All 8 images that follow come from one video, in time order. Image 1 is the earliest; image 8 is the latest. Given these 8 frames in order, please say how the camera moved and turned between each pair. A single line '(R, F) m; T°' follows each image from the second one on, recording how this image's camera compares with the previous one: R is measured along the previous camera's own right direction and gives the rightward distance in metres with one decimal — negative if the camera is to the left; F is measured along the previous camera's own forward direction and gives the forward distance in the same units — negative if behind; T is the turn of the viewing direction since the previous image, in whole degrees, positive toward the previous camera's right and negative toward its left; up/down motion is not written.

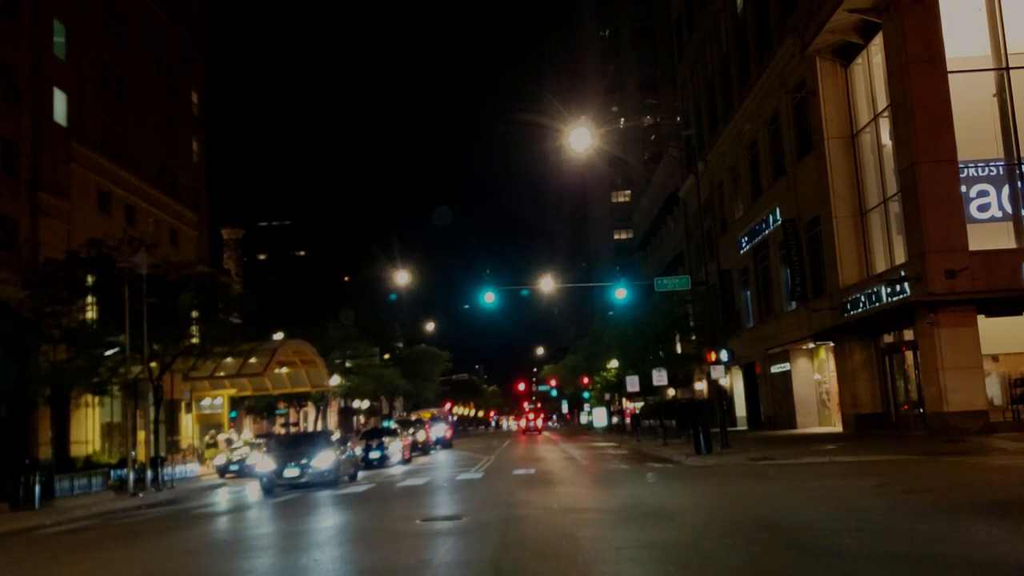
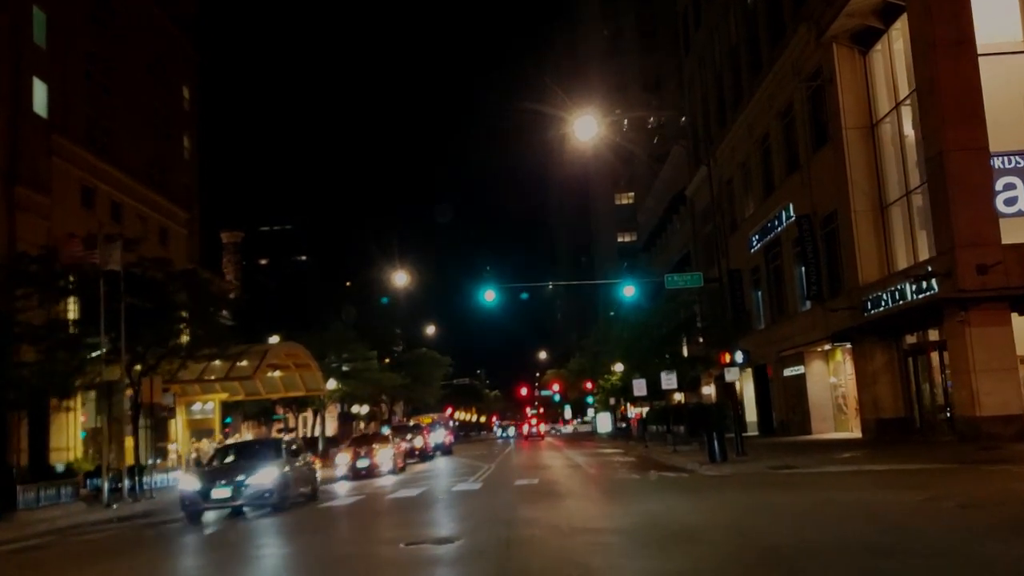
(0.0, +1.8) m; 0°
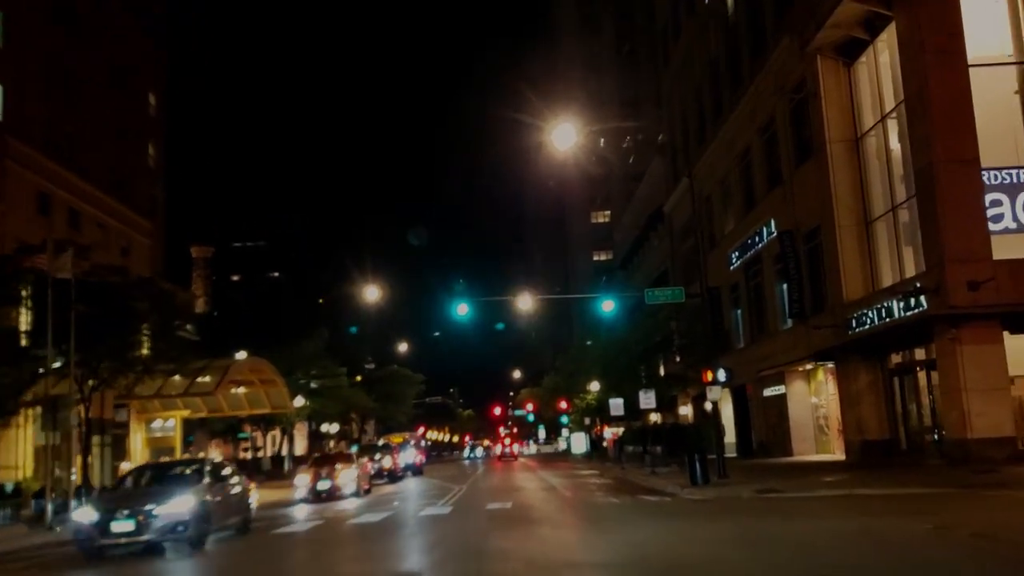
(0.0, +1.2) m; +1°
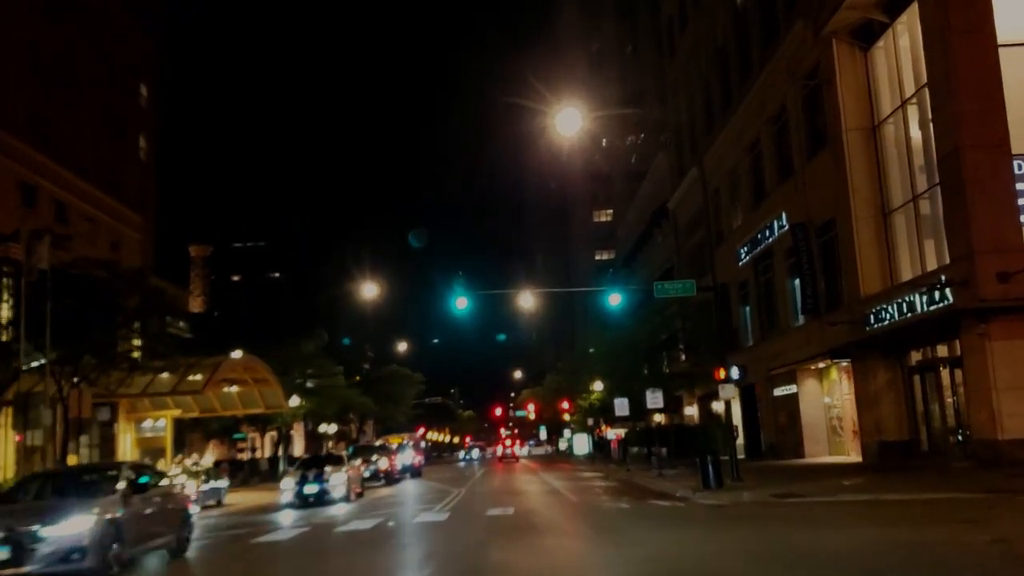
(0.0, +1.4) m; 0°
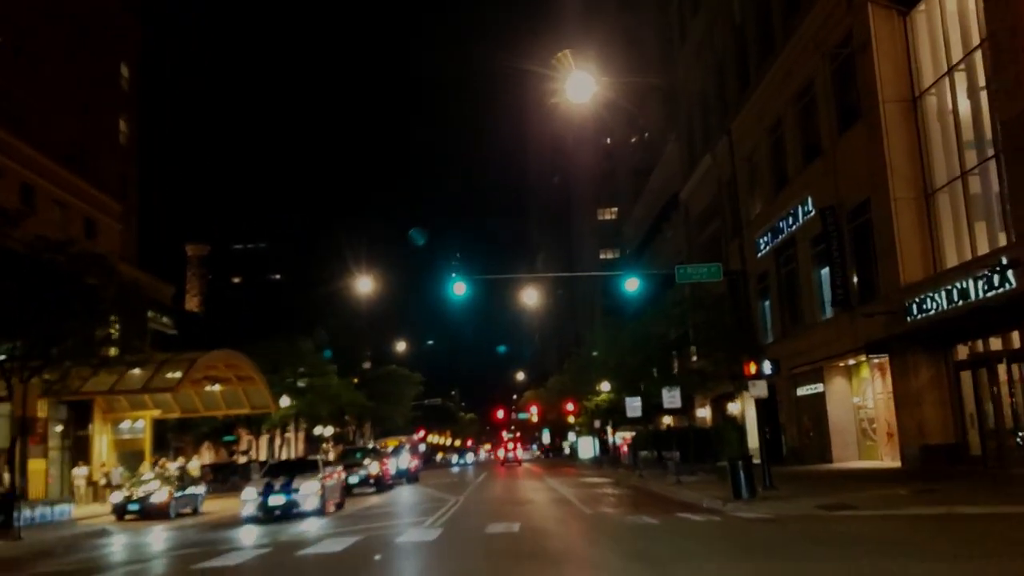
(0.0, +2.9) m; 0°
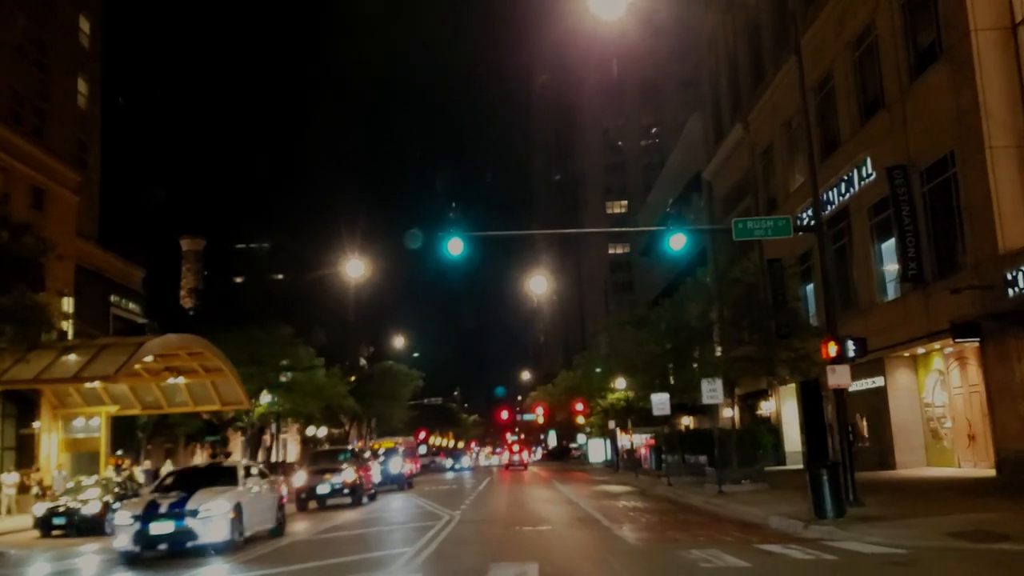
(-0.1, +5.2) m; 0°
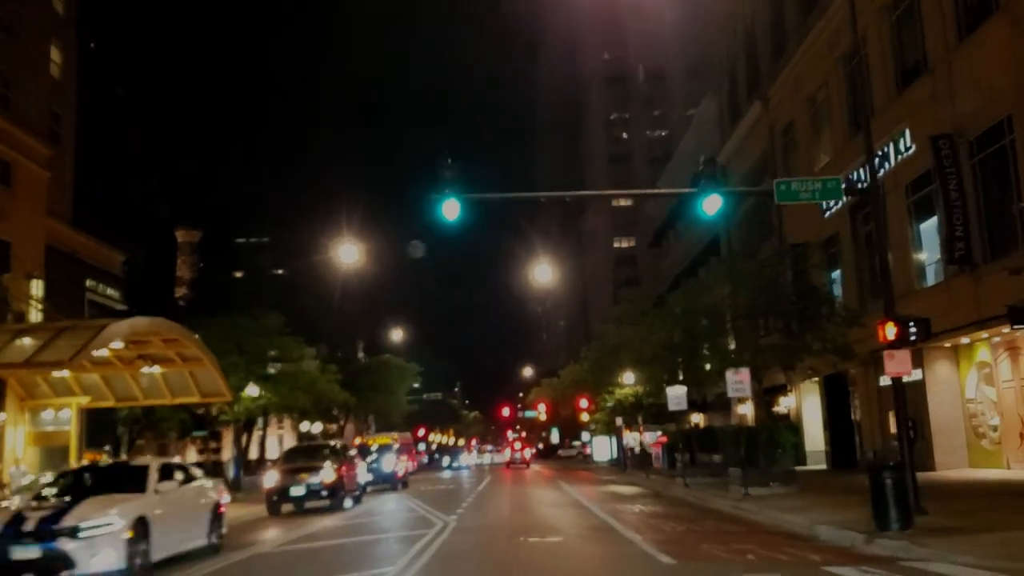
(-0.1, +2.6) m; 0°
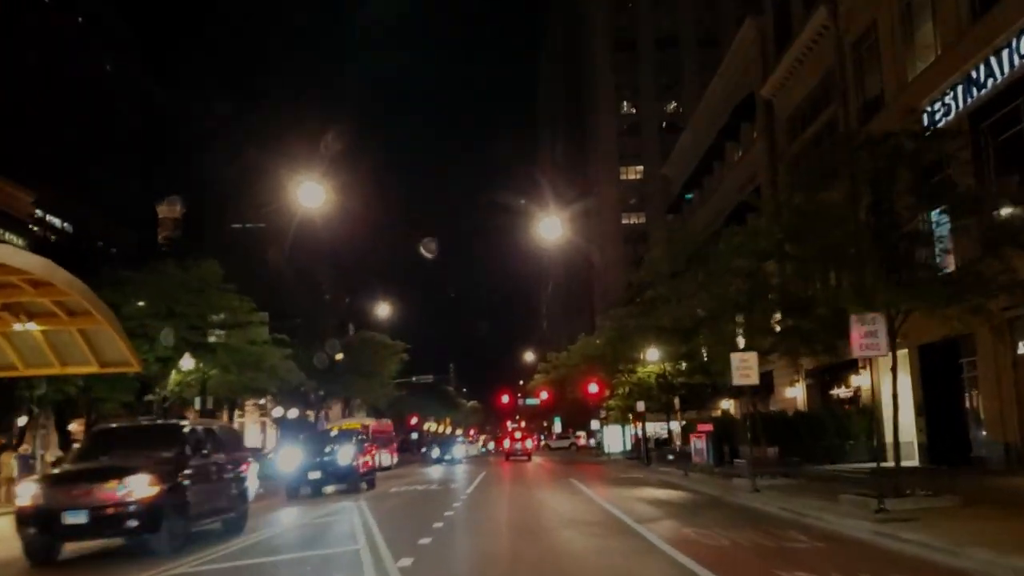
(0.0, +8.5) m; 0°
